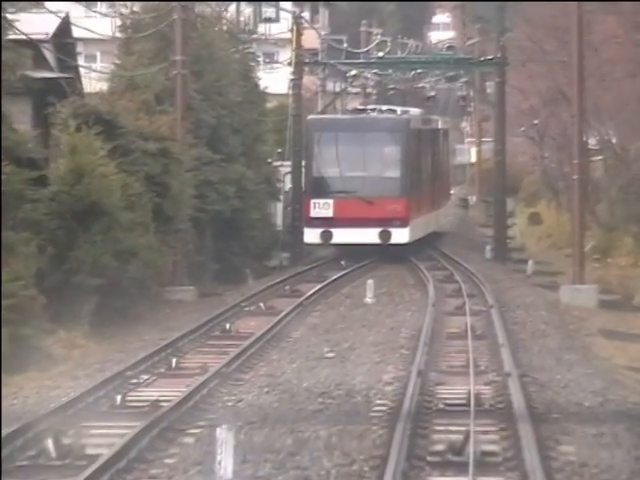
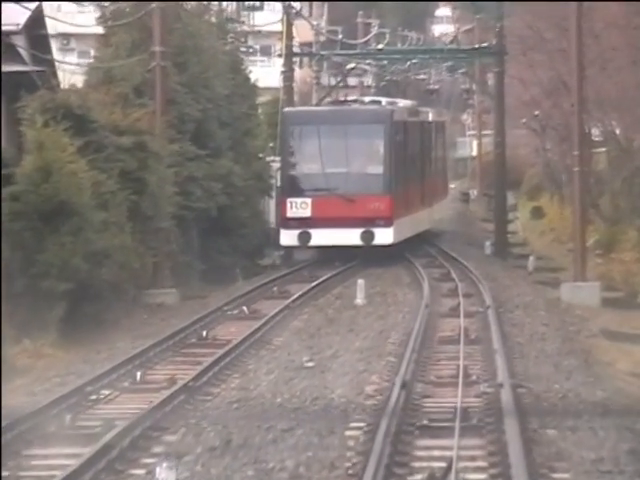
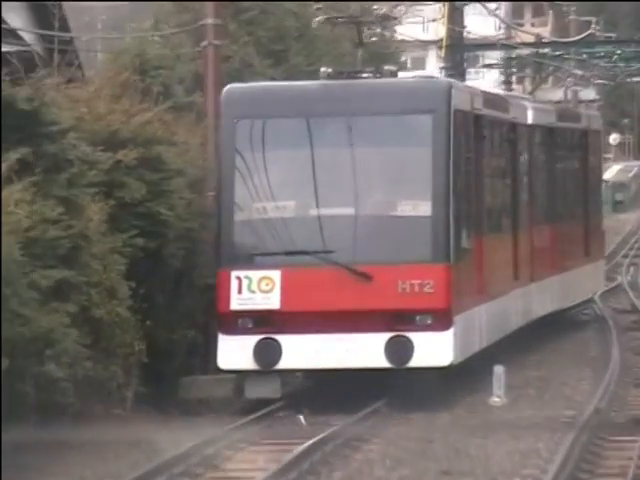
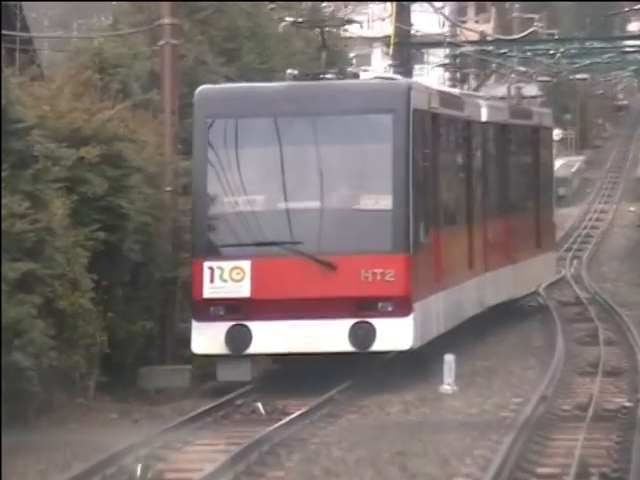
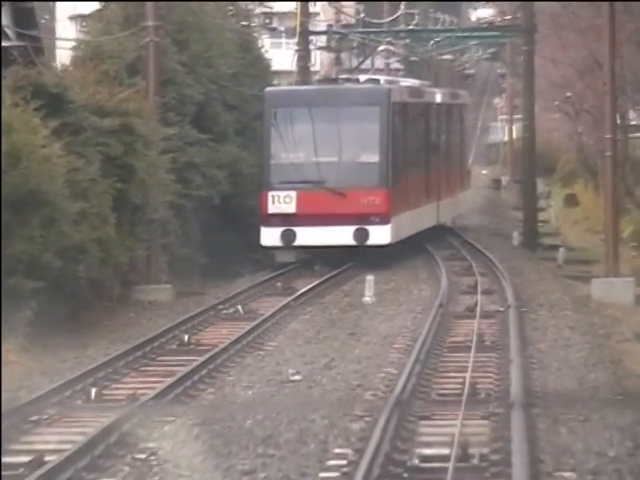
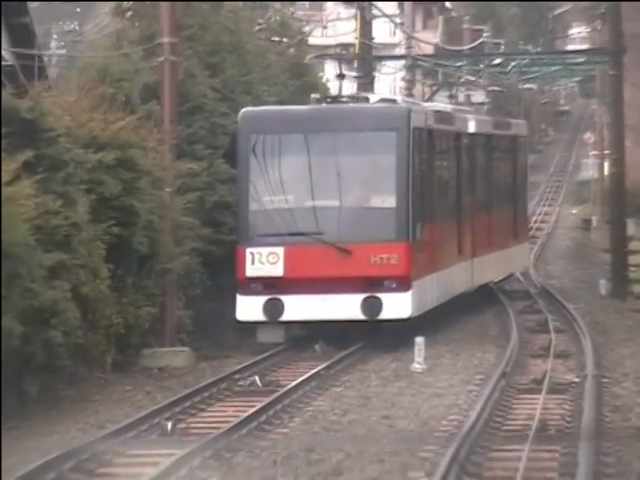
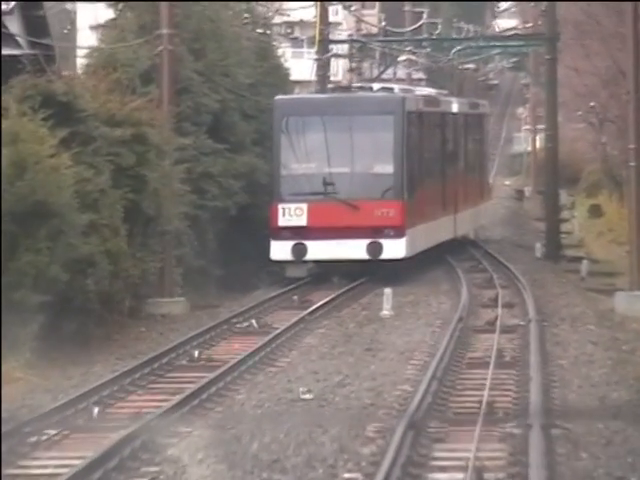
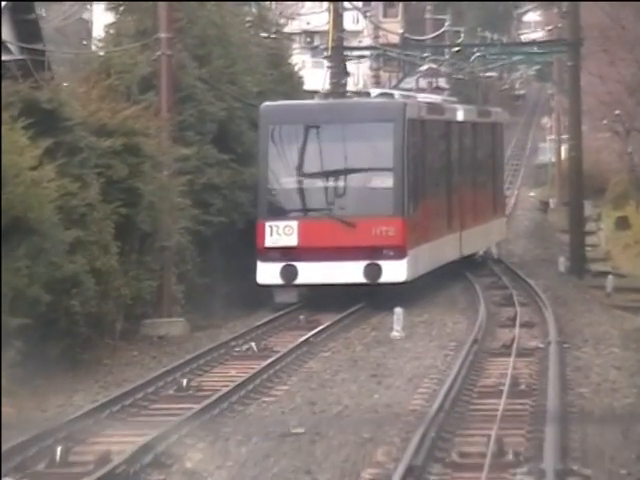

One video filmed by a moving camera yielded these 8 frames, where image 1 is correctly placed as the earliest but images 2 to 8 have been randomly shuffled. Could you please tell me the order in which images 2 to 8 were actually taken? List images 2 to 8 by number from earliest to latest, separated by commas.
2, 5, 7, 8, 6, 4, 3
